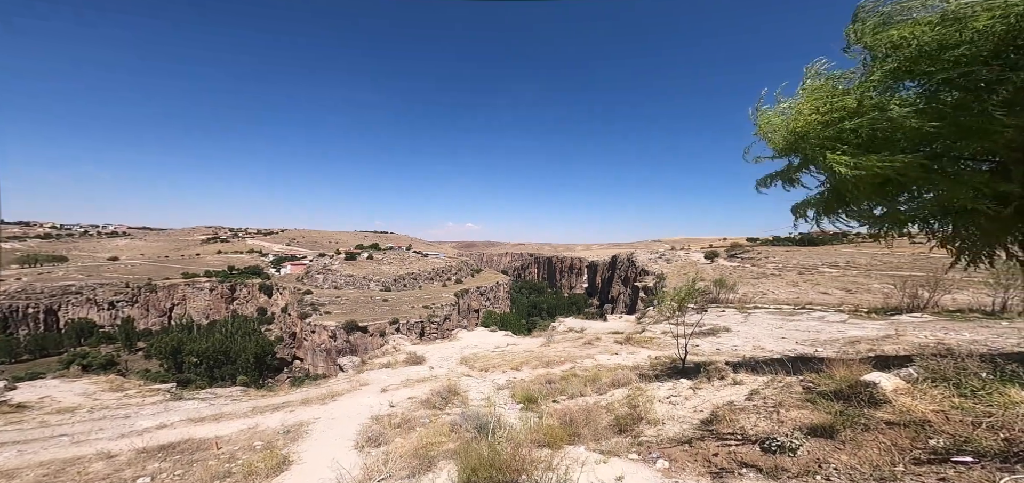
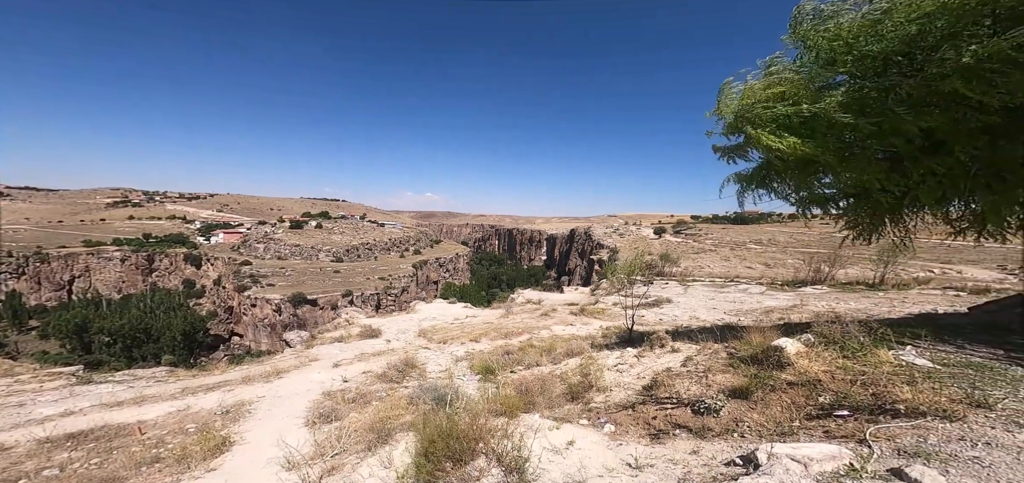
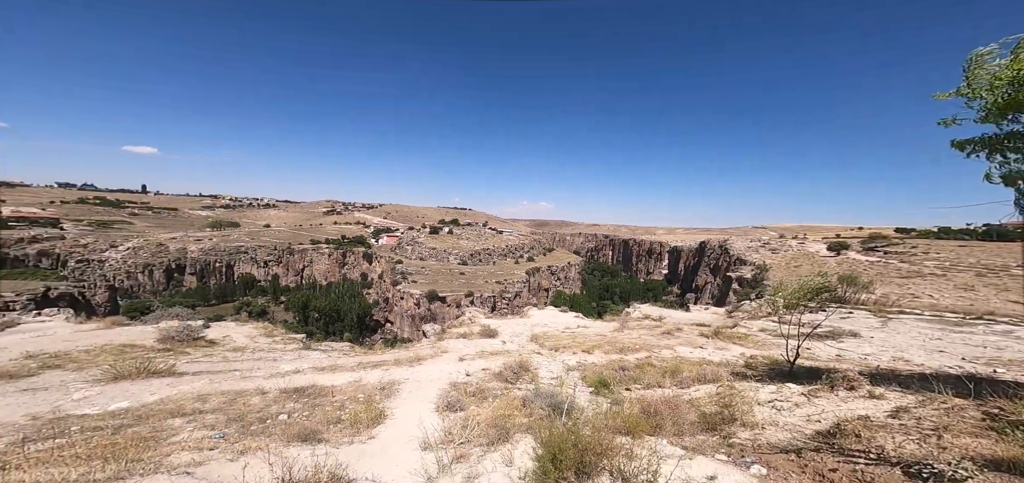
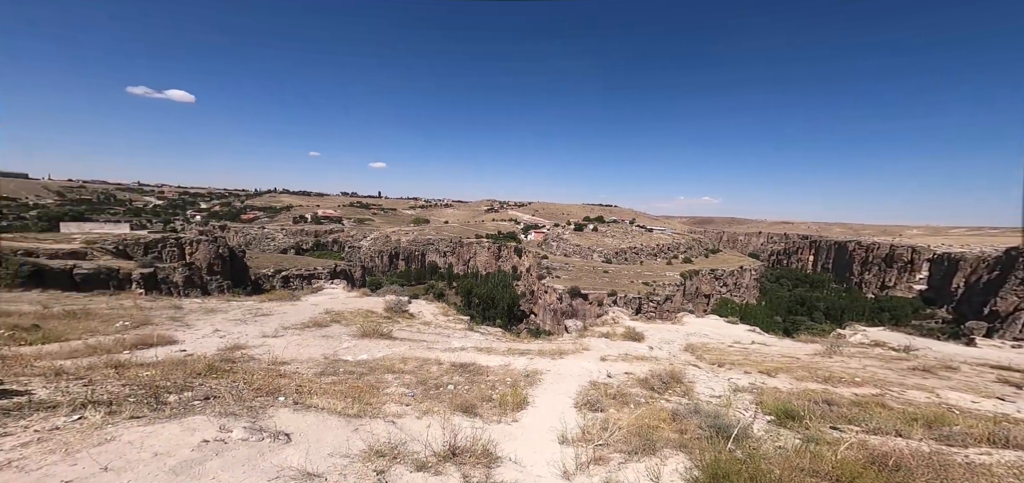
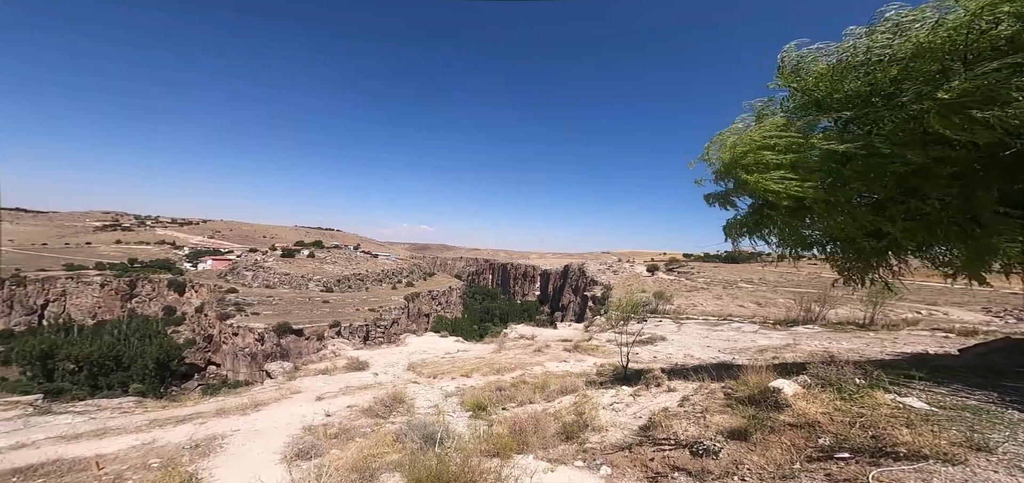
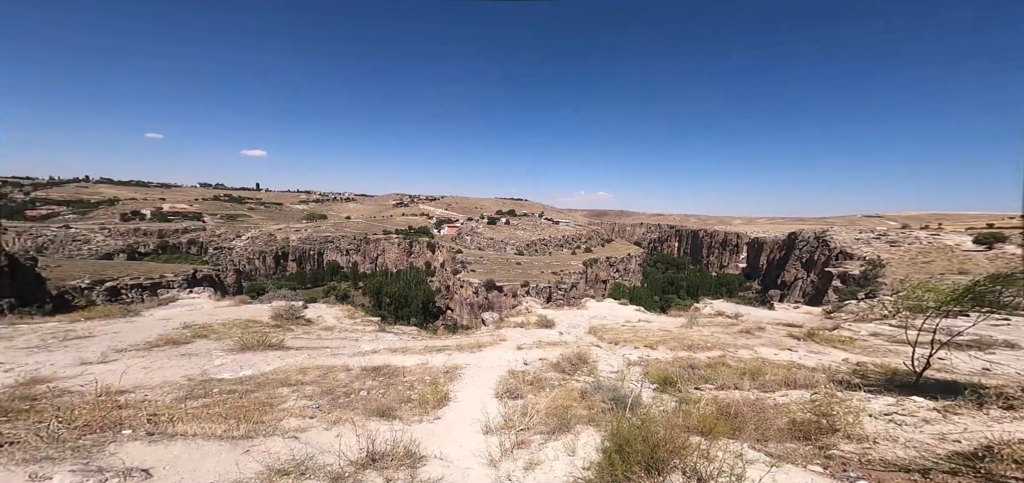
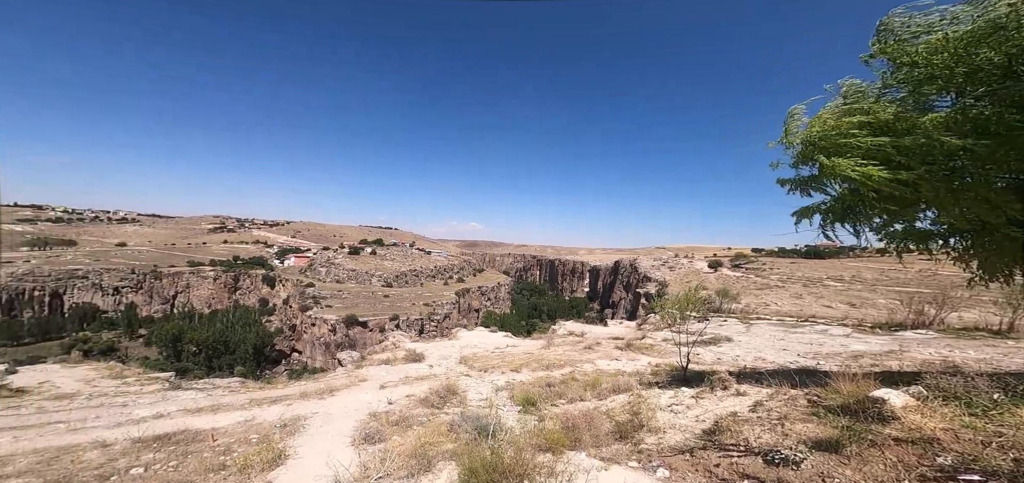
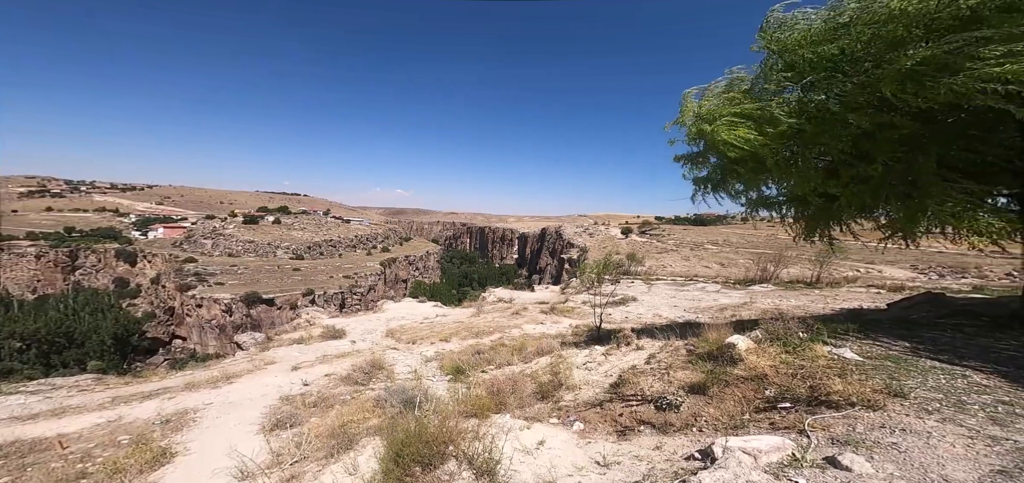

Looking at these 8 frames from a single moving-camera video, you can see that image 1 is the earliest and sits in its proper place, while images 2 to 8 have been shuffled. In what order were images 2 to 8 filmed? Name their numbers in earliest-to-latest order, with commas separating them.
2, 8, 5, 7, 3, 6, 4
